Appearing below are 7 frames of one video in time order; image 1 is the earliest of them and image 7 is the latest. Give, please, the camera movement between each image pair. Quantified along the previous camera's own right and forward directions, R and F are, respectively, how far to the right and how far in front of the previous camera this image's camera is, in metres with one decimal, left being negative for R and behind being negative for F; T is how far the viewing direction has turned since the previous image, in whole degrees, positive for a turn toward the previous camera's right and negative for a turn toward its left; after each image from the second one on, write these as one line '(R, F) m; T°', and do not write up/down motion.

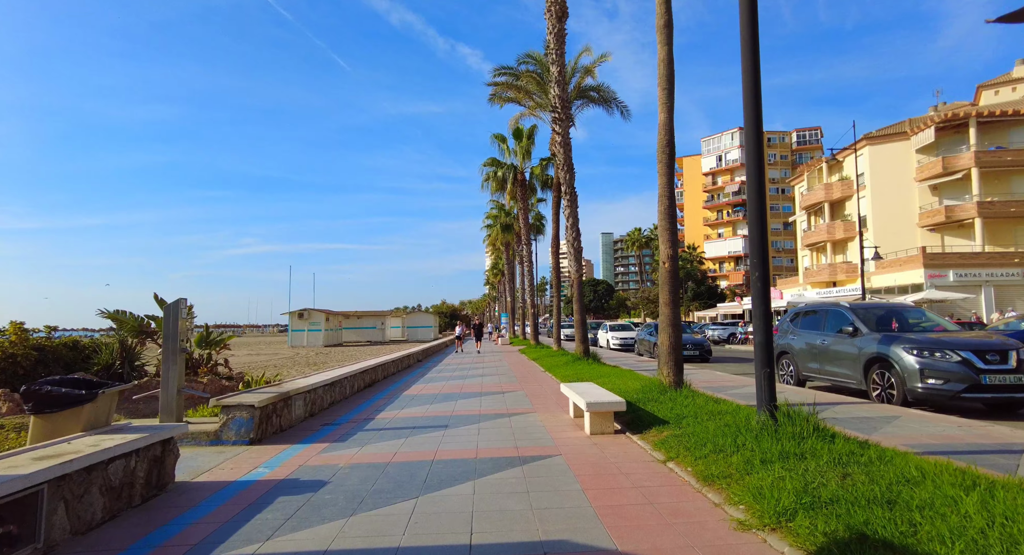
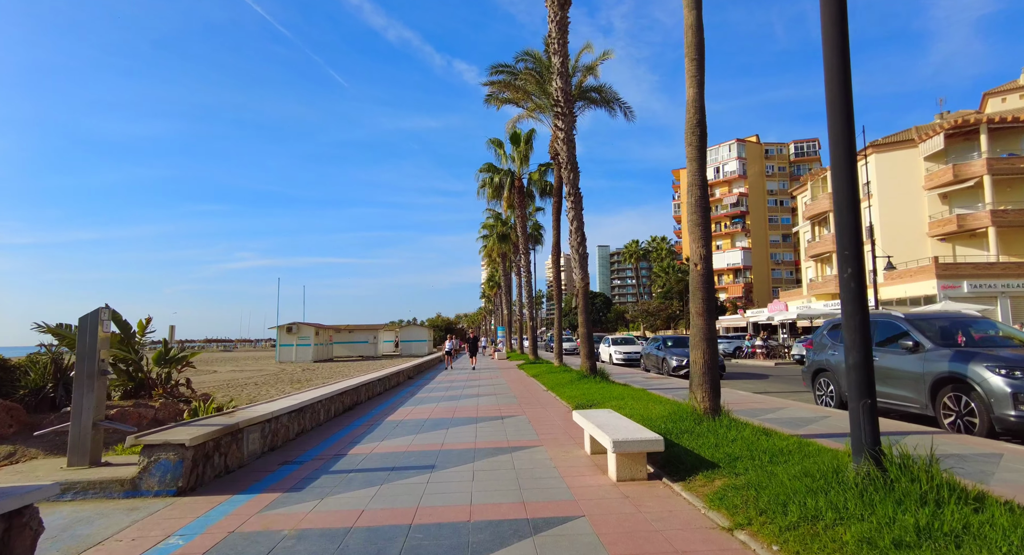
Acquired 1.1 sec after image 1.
(-0.1, +1.6) m; 0°
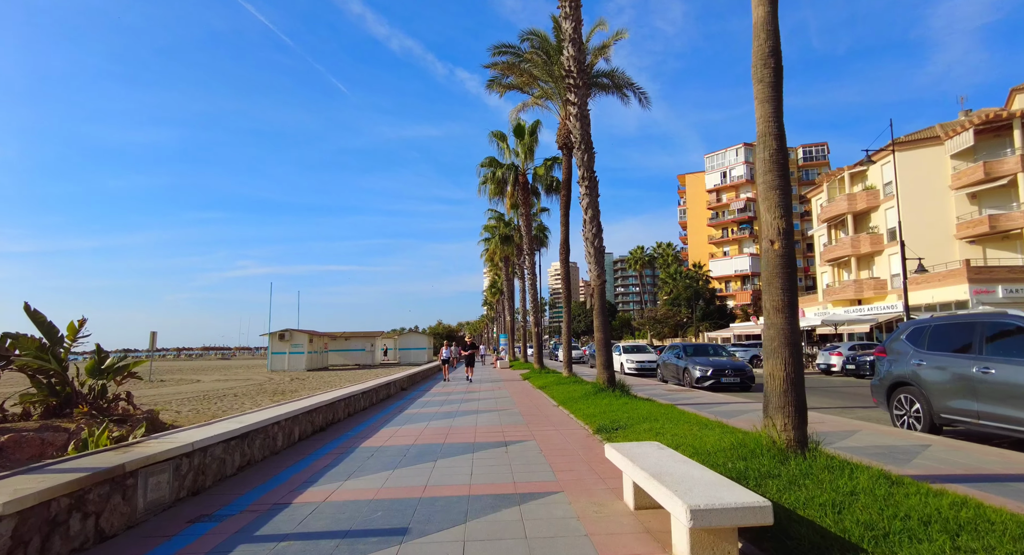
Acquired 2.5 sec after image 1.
(-0.1, +2.1) m; 0°
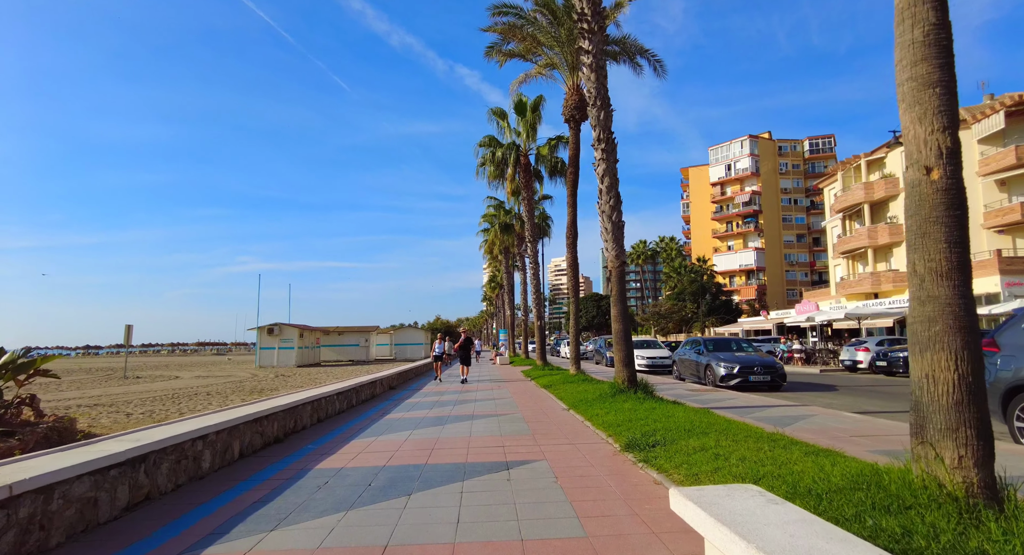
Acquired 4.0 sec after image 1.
(0.0, +2.2) m; 0°
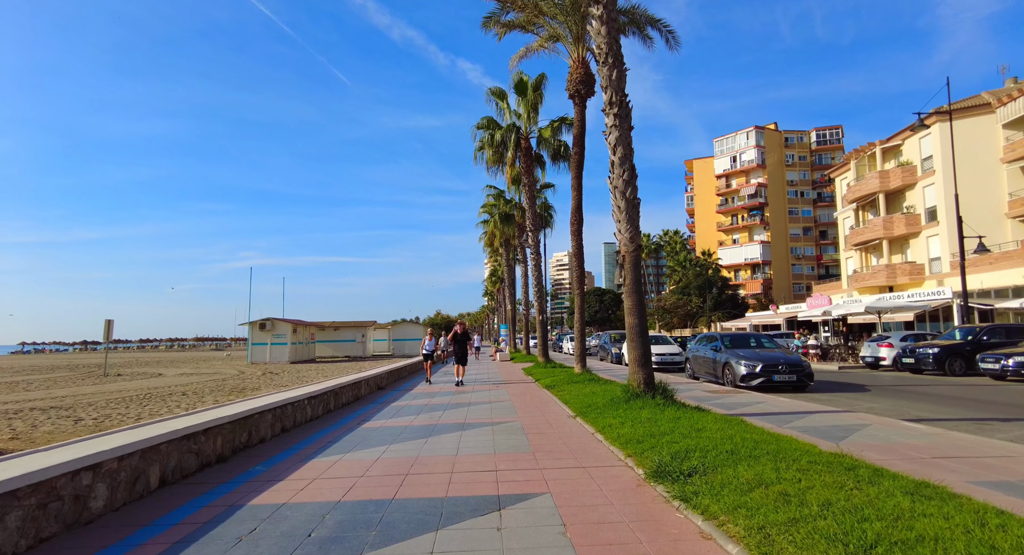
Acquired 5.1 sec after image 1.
(+0.1, +1.6) m; 0°
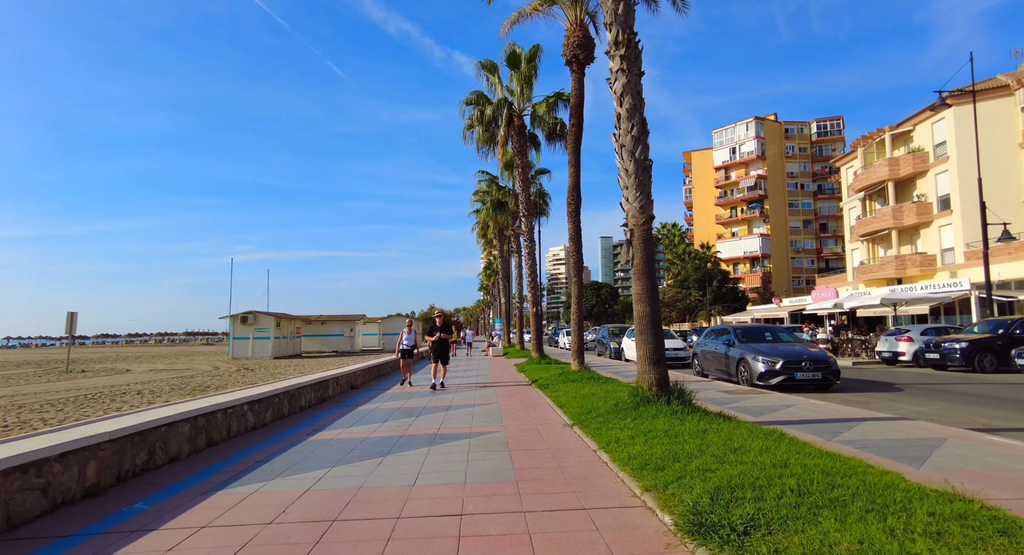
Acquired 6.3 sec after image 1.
(+0.2, +1.8) m; 0°
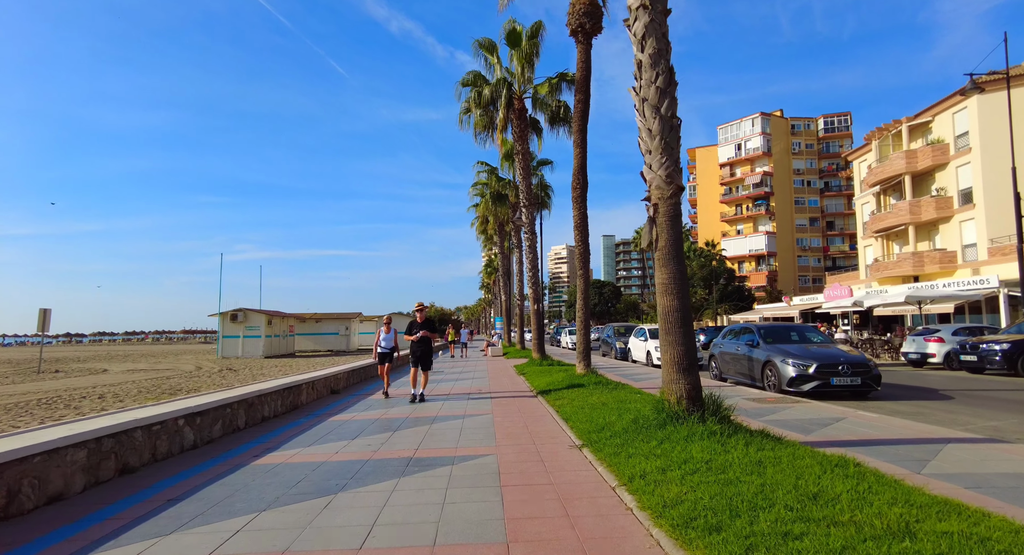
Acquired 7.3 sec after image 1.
(+0.1, +1.6) m; 0°
